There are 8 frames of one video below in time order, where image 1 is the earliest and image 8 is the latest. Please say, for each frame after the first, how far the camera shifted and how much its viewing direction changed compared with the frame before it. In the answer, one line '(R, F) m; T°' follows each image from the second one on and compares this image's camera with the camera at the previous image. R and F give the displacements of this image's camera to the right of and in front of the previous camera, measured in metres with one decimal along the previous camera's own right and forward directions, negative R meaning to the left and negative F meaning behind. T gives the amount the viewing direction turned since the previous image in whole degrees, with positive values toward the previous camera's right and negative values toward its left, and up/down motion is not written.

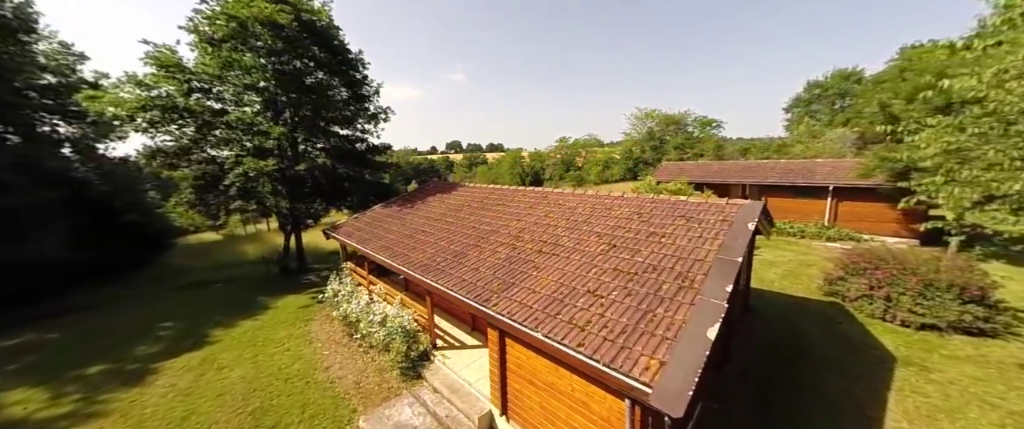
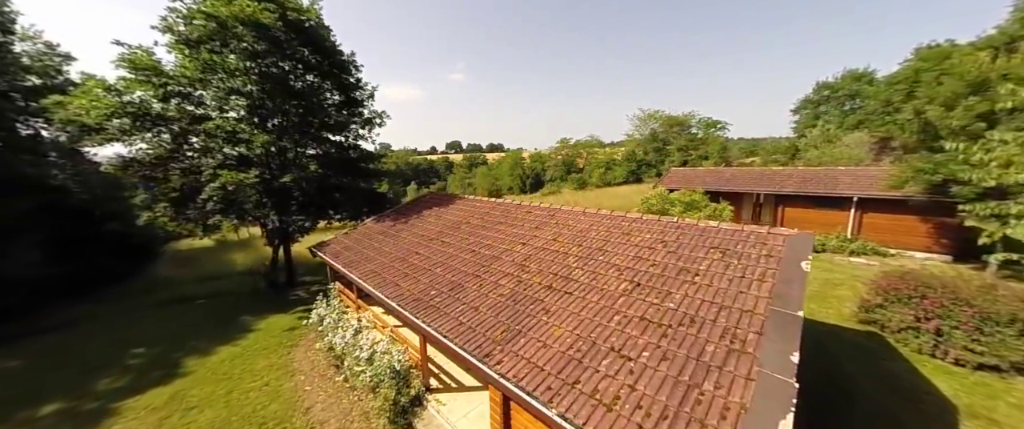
(-0.1, +0.8) m; 0°
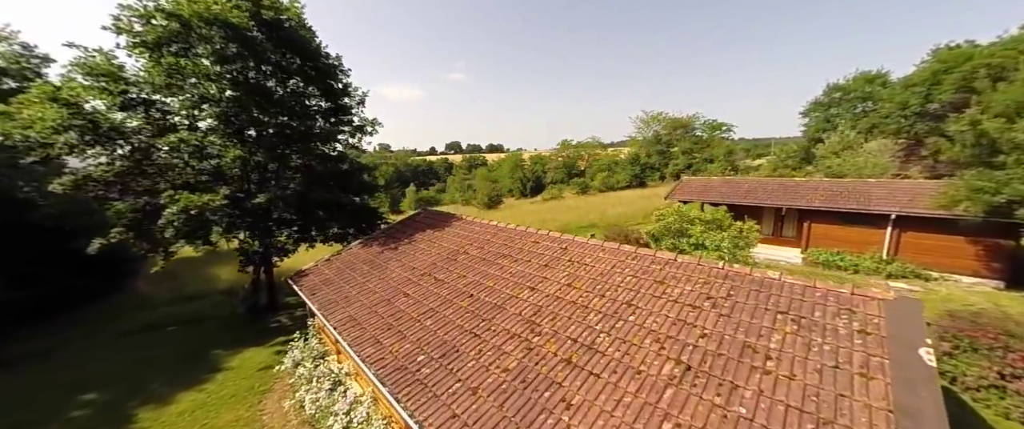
(-0.1, +1.1) m; 0°
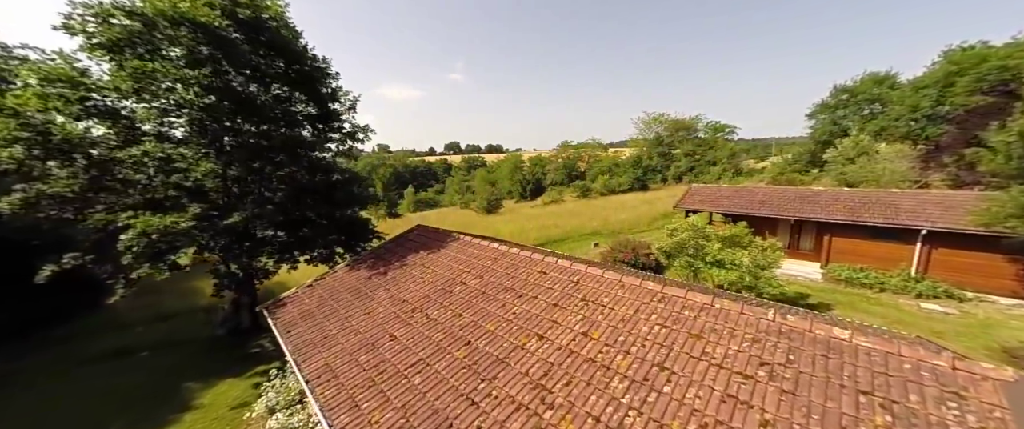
(-0.1, +0.8) m; 0°
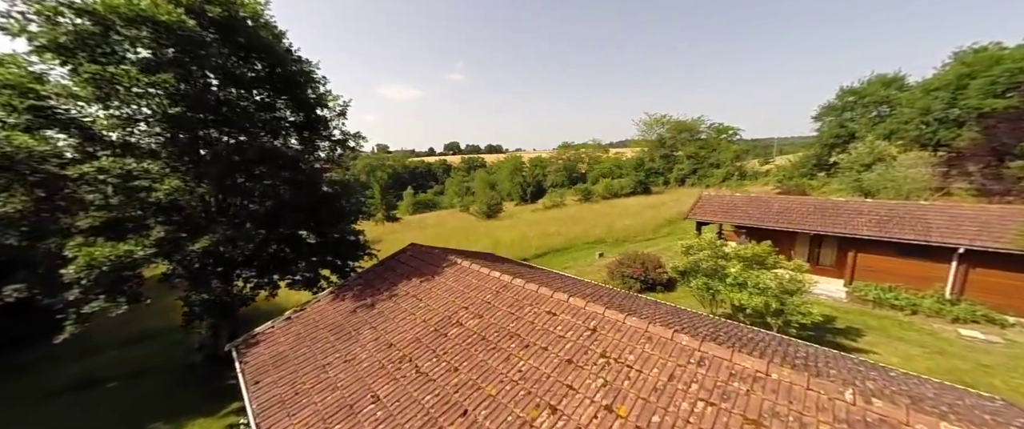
(-0.1, +0.8) m; 0°
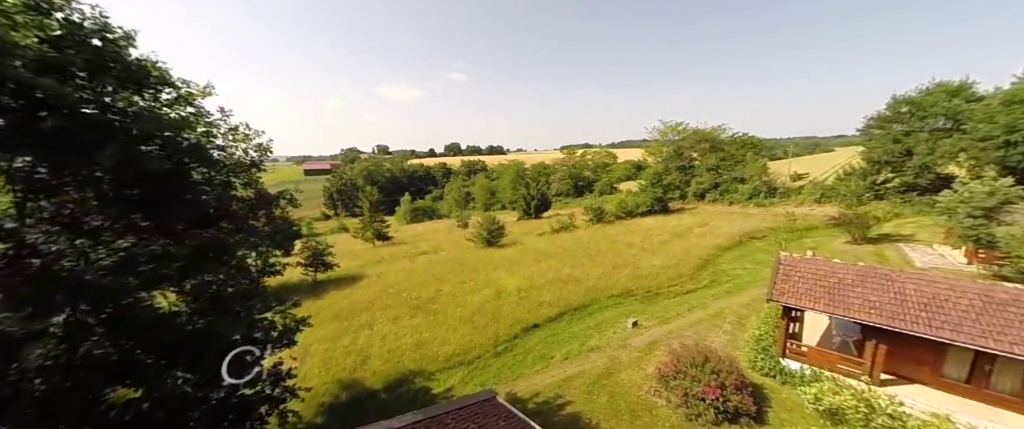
(-0.2, +4.2) m; 0°
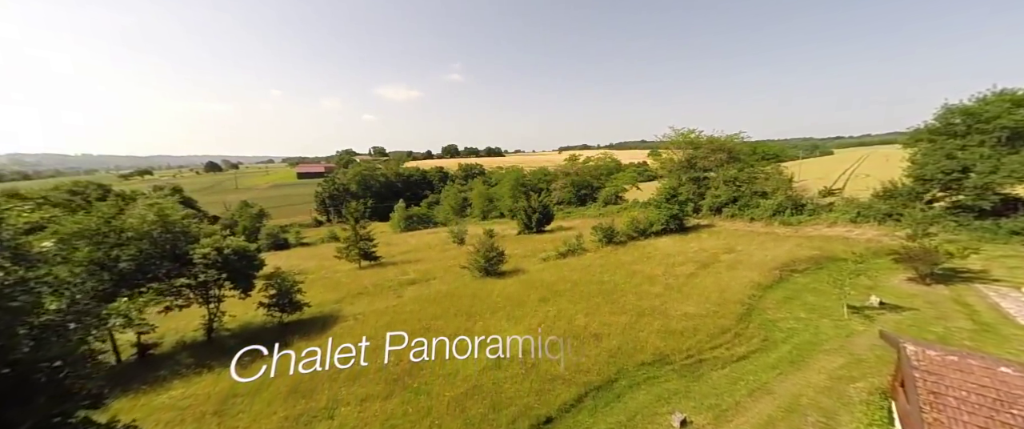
(-0.2, +3.6) m; 0°
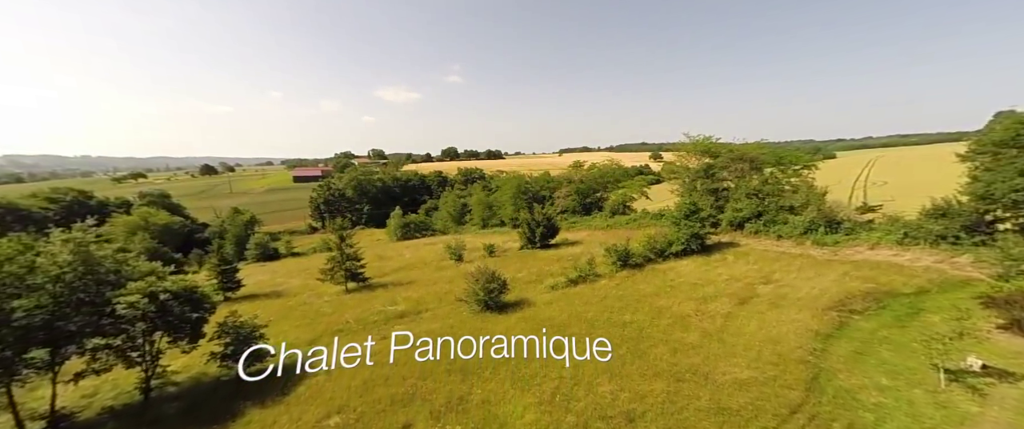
(-0.2, +3.4) m; 0°
